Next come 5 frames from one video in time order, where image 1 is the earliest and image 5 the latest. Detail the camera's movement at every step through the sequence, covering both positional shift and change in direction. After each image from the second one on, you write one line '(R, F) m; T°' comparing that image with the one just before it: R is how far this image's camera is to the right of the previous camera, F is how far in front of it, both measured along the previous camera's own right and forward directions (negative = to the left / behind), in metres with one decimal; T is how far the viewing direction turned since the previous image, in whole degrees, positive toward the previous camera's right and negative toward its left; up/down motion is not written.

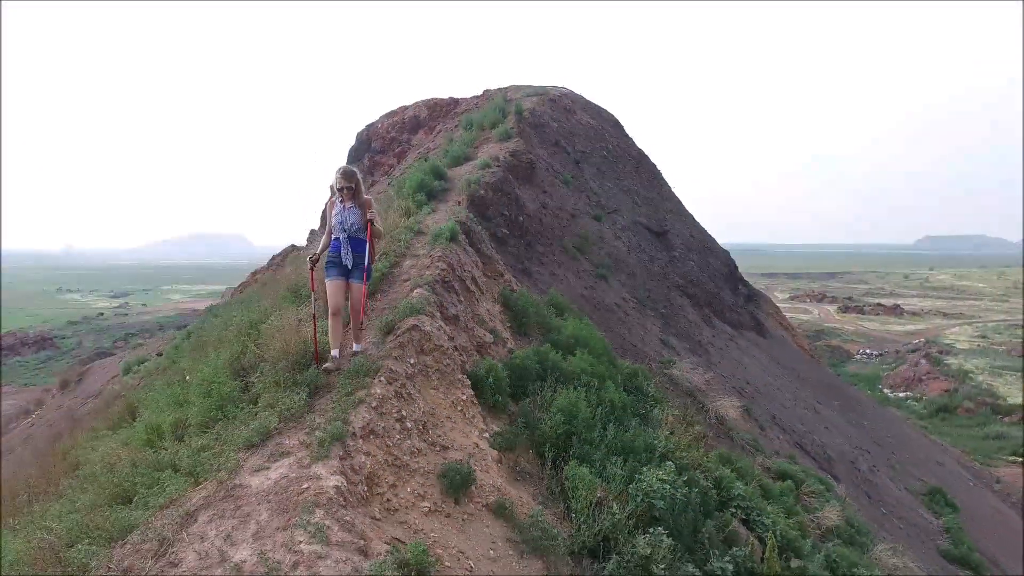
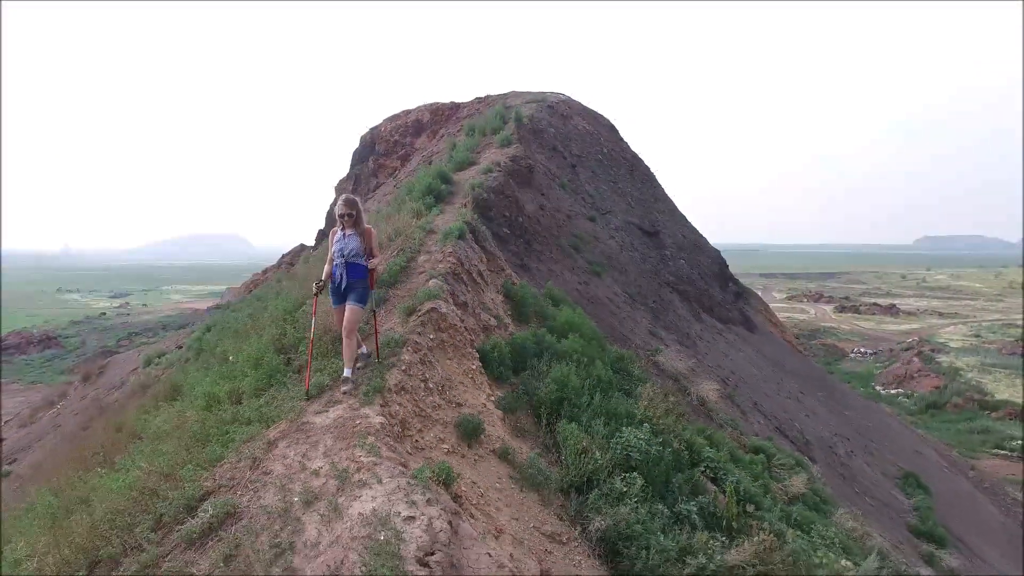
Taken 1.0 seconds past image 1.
(0.0, -0.7) m; 0°
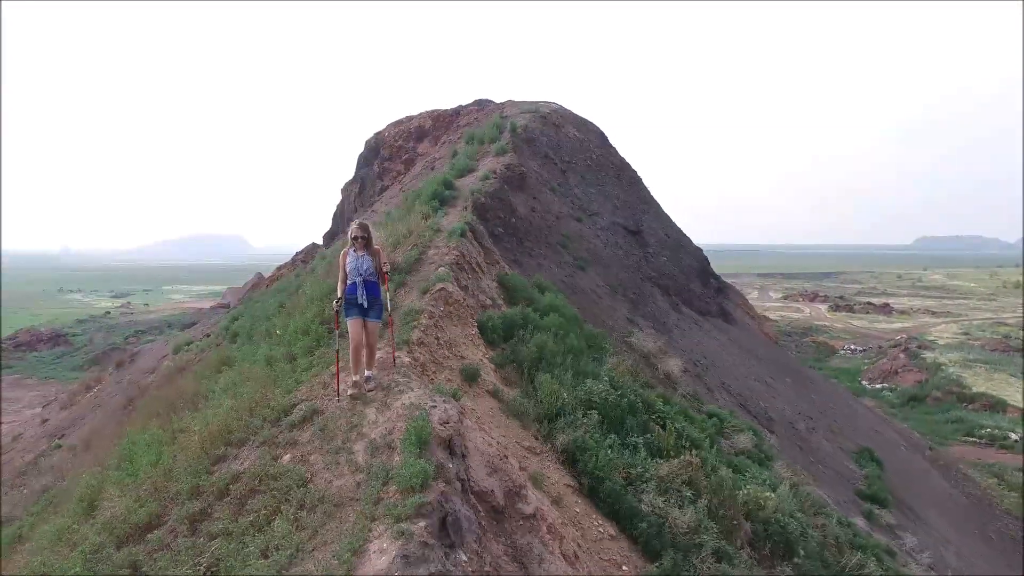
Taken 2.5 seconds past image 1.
(+0.1, -1.4) m; 0°
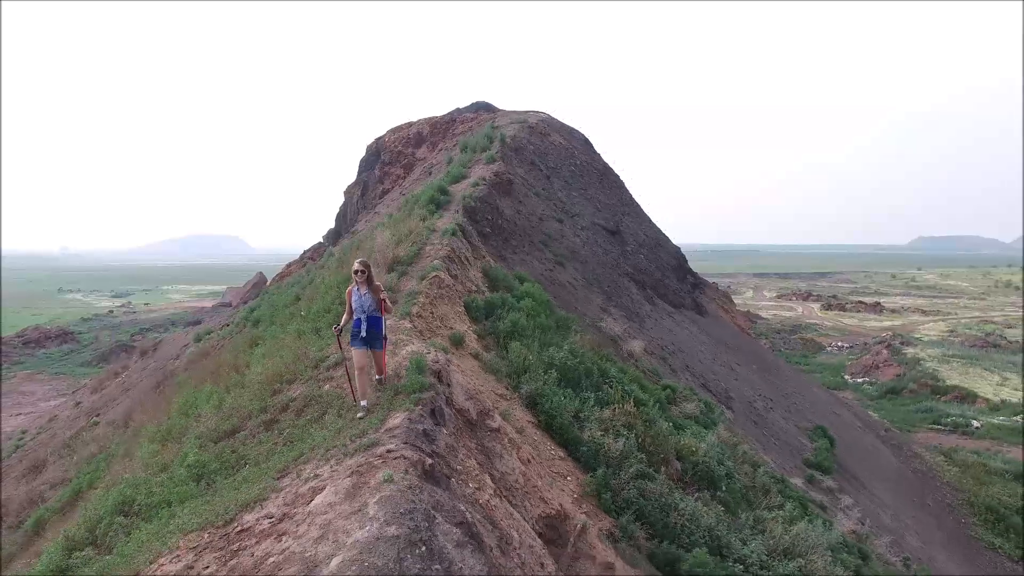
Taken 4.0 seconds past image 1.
(+0.3, -1.6) m; 0°
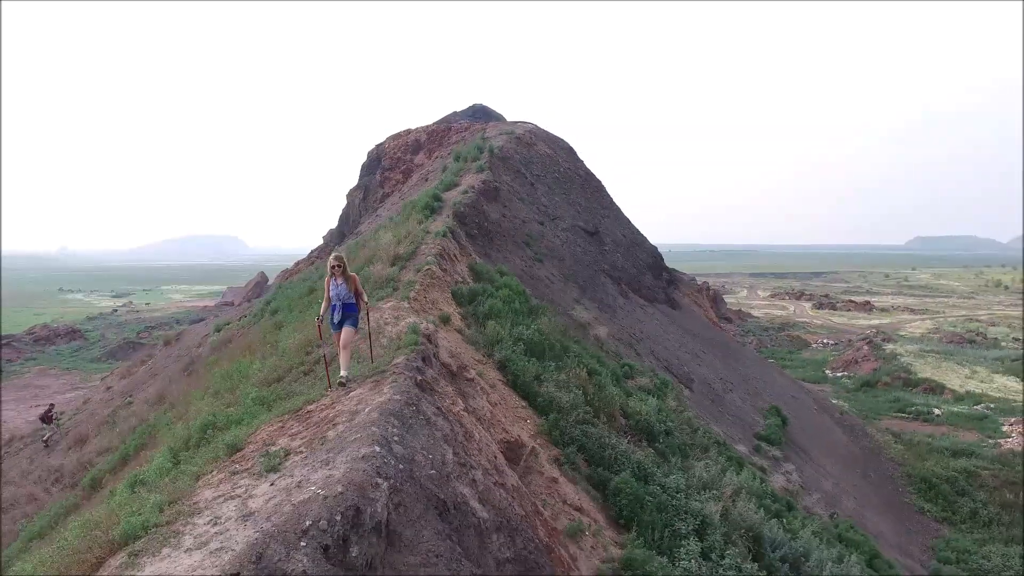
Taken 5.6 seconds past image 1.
(+0.4, -1.8) m; 0°
